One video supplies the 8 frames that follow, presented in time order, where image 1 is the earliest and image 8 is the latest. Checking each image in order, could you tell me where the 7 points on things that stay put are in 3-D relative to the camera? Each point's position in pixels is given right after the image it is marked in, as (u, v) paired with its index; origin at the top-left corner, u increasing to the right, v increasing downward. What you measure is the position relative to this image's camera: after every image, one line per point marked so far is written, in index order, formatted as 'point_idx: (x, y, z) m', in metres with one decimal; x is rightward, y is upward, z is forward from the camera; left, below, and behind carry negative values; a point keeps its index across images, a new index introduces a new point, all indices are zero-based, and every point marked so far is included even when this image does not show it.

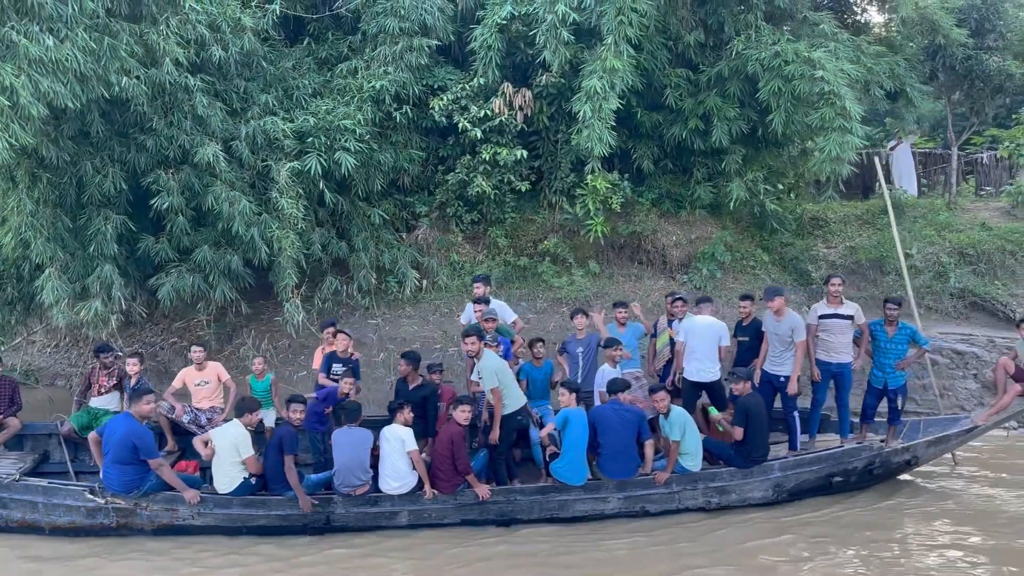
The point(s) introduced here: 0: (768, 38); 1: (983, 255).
0: (+3.2, +3.1, +10.6) m
1: (+6.9, +0.5, +12.4) m
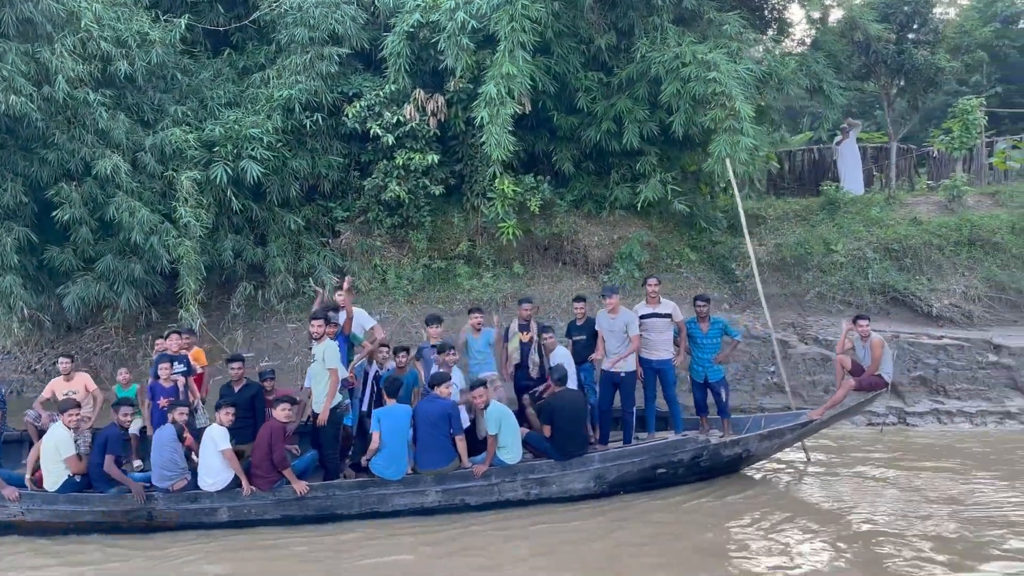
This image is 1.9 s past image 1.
0: (+2.0, +3.1, +10.7) m
1: (+5.8, +0.5, +12.4) m
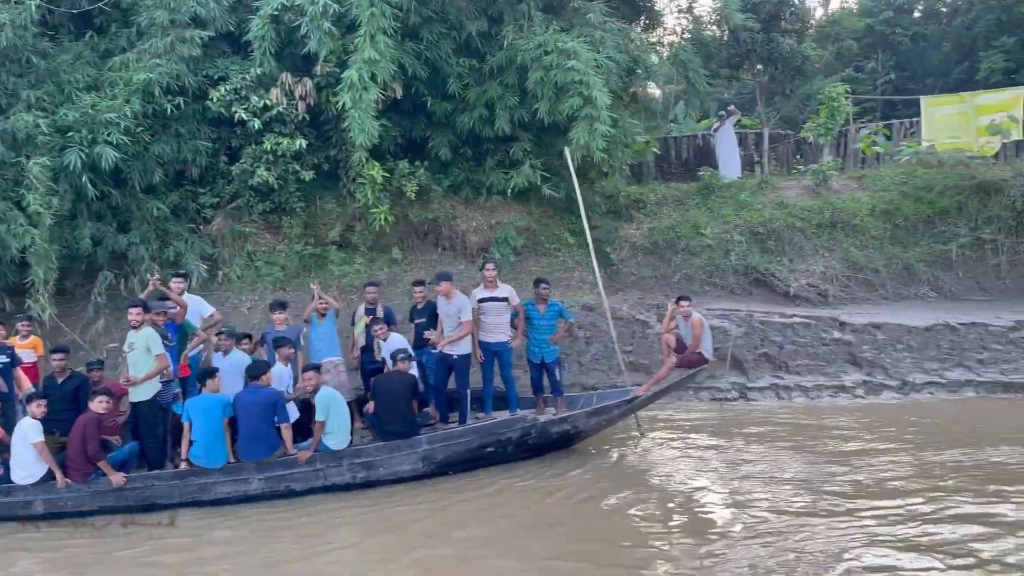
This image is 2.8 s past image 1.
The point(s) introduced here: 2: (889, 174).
0: (+0.3, +3.3, +10.9) m
1: (+3.9, +0.8, +12.9) m
2: (+5.9, +1.7, +13.0) m
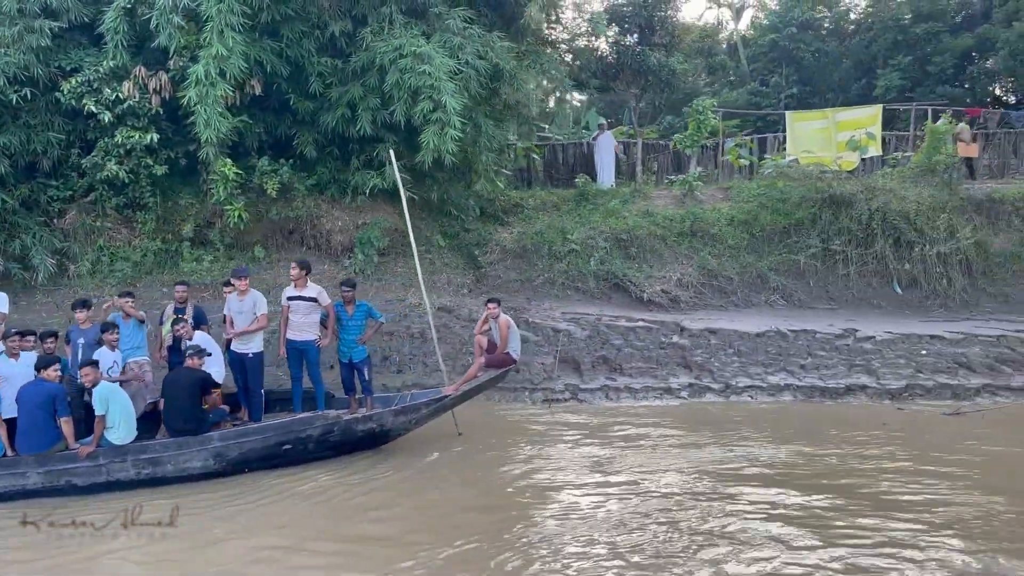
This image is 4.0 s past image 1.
0: (-1.5, +3.3, +11.0) m
1: (+1.9, +0.7, +13.3) m
2: (+3.9, +1.6, +13.5) m
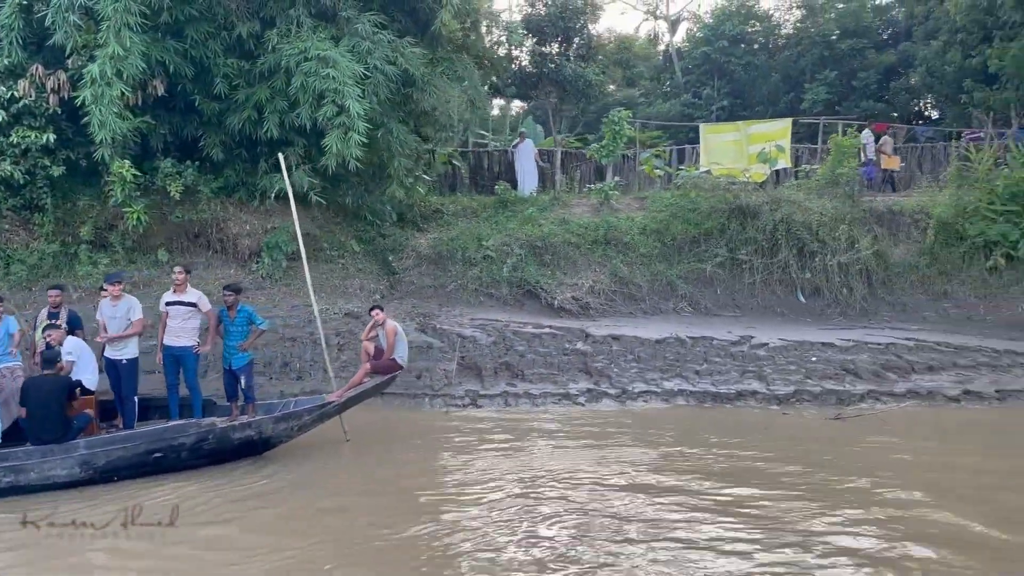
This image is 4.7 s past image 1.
0: (-2.7, +3.2, +10.9) m
1: (+0.6, +0.6, +13.4) m
2: (+2.6, +1.5, +13.8) m
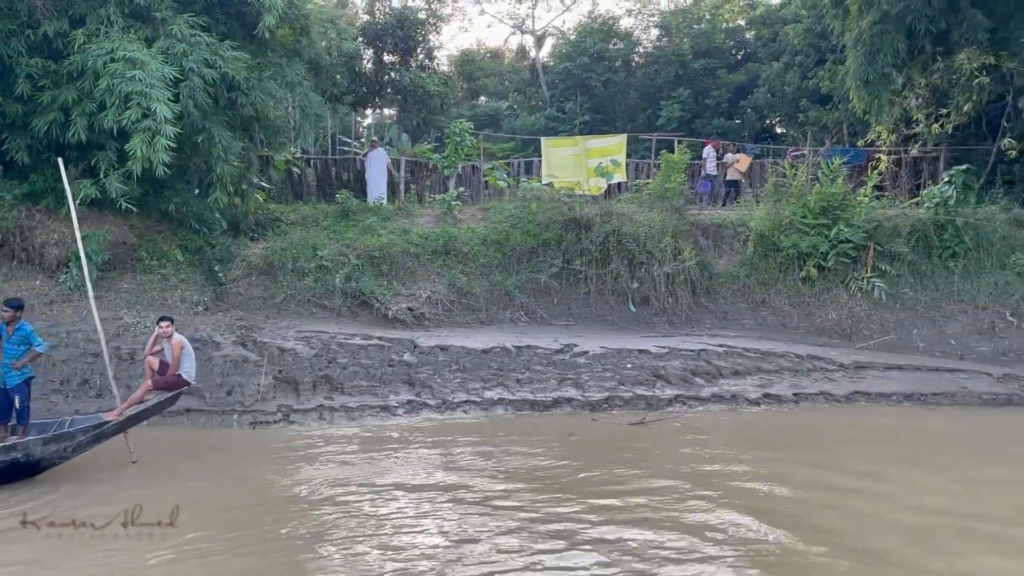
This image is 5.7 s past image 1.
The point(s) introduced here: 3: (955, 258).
0: (-4.9, +3.1, +10.5) m
1: (-2.0, +0.5, +13.3) m
2: (0.0, +1.3, +13.9) m
3: (+6.5, +0.4, +12.6) m
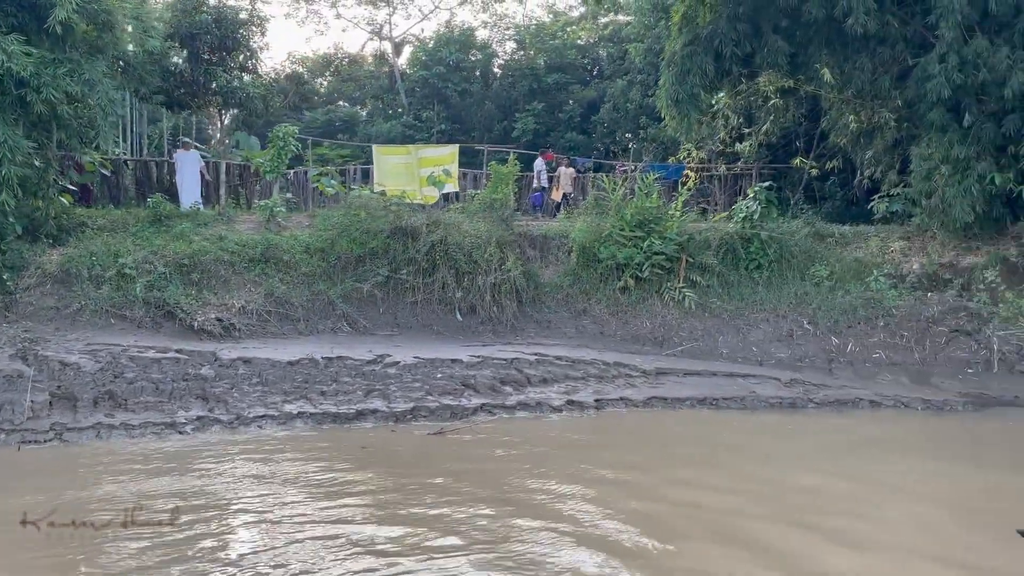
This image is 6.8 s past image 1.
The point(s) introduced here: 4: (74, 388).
0: (-7.1, +3.0, +9.6) m
1: (-4.6, +0.3, +12.8) m
2: (-2.8, +1.2, +13.7) m
3: (+3.9, +0.3, +13.3) m
4: (-4.6, -1.0, +9.1) m
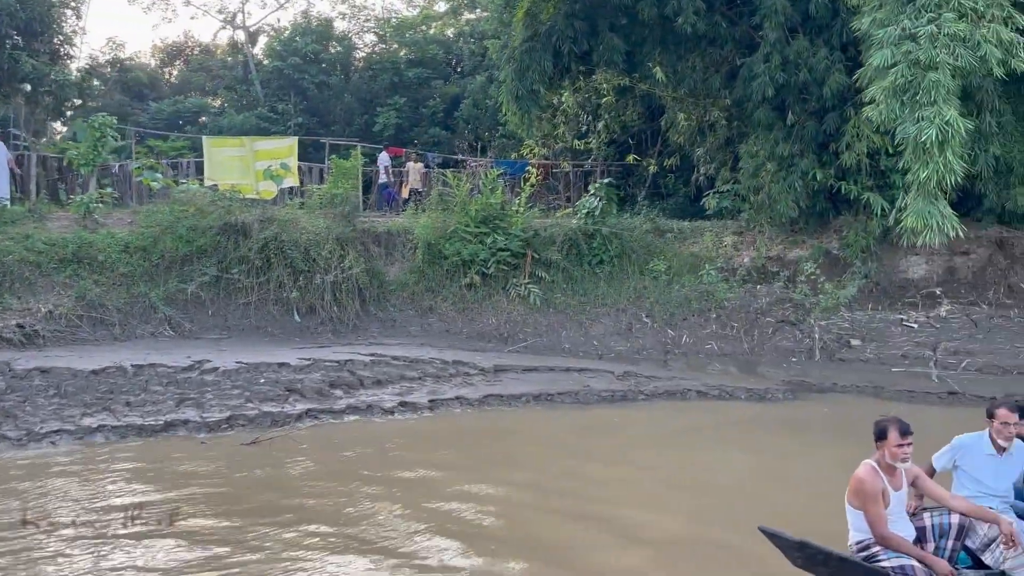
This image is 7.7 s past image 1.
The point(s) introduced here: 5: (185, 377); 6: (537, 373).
0: (-8.9, +2.9, +8.2) m
1: (-6.9, +0.3, +11.8) m
2: (-5.2, +1.2, +12.9) m
3: (+1.4, +0.4, +13.5) m
4: (-6.3, -1.1, +8.2) m
5: (-3.6, -1.0, +9.5) m
6: (+0.3, -1.1, +10.8) m
